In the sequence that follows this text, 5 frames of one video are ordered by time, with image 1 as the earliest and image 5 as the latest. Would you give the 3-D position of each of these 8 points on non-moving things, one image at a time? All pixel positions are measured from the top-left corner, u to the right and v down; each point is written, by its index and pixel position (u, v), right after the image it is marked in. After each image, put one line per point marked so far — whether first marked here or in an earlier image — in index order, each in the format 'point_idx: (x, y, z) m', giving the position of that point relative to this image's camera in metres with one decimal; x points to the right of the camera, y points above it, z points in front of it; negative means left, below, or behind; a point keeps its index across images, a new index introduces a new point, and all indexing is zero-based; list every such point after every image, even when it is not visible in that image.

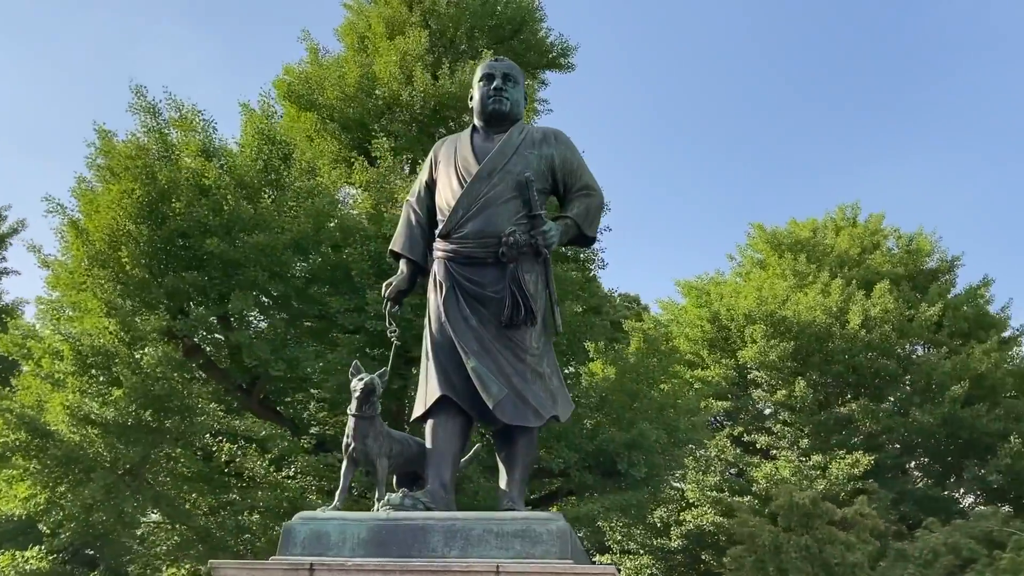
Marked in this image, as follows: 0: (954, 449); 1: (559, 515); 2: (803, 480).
0: (+8.3, -3.0, +17.9) m
1: (+0.3, -1.2, +5.0) m
2: (+5.0, -3.3, +16.6) m
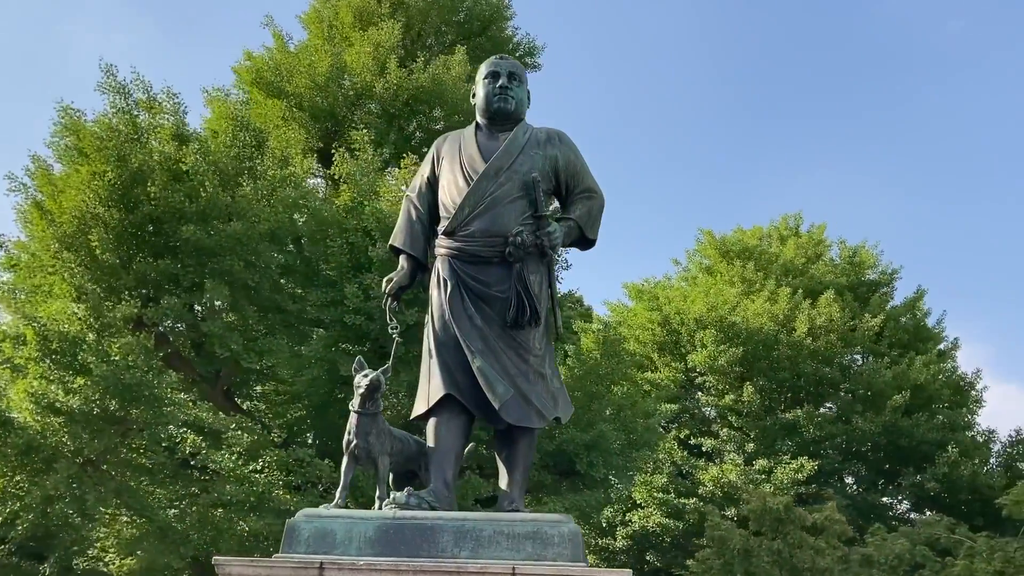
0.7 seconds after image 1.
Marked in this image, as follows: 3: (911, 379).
0: (+7.4, -3.3, +18.4) m
1: (+0.3, -1.2, +5.0) m
2: (+4.2, -3.5, +16.9) m
3: (+7.8, -1.8, +18.7) m
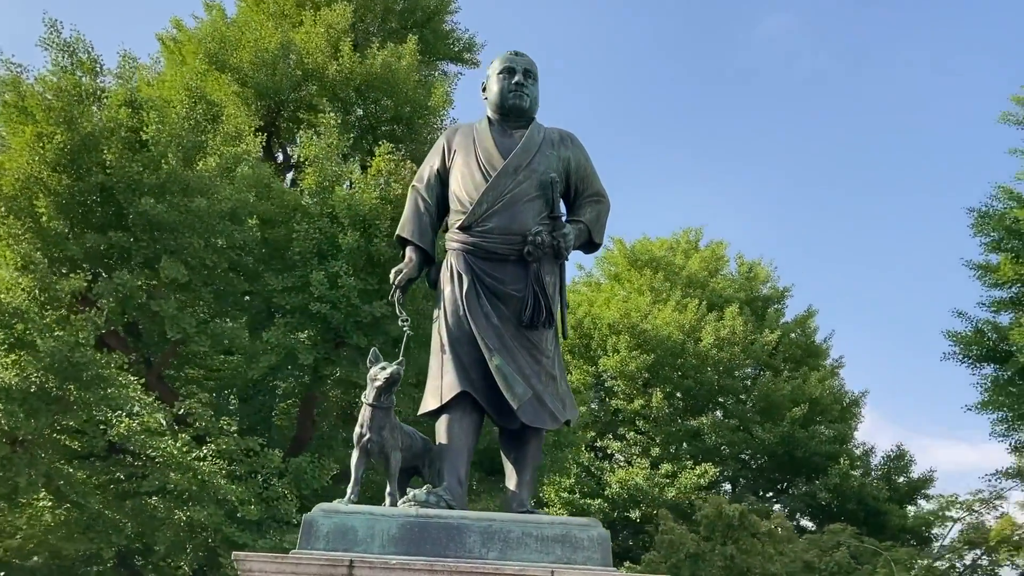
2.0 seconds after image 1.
0: (+5.5, -3.6, +19.3) m
1: (+0.4, -1.2, +5.0) m
2: (+2.6, -3.6, +17.3) m
3: (+6.0, -2.2, +19.6) m
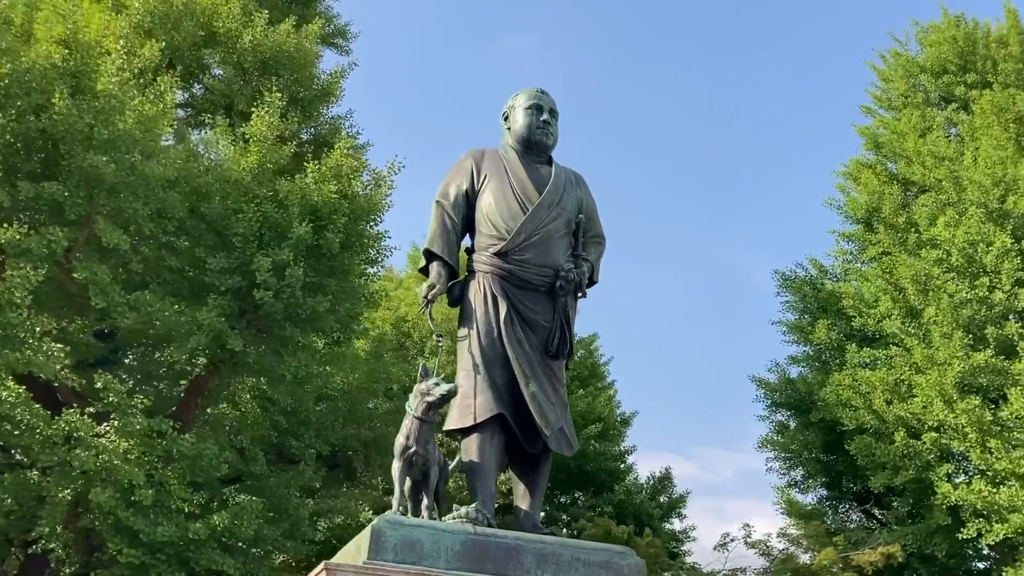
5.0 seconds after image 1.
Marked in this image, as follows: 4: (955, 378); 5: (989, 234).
0: (+1.3, -4.1, +20.5) m
1: (+0.7, -1.5, +5.5) m
2: (-1.0, -3.8, +17.9) m
3: (+1.9, -2.7, +21.0) m
4: (+6.8, -1.4, +14.5) m
5: (+7.7, +0.9, +15.4) m
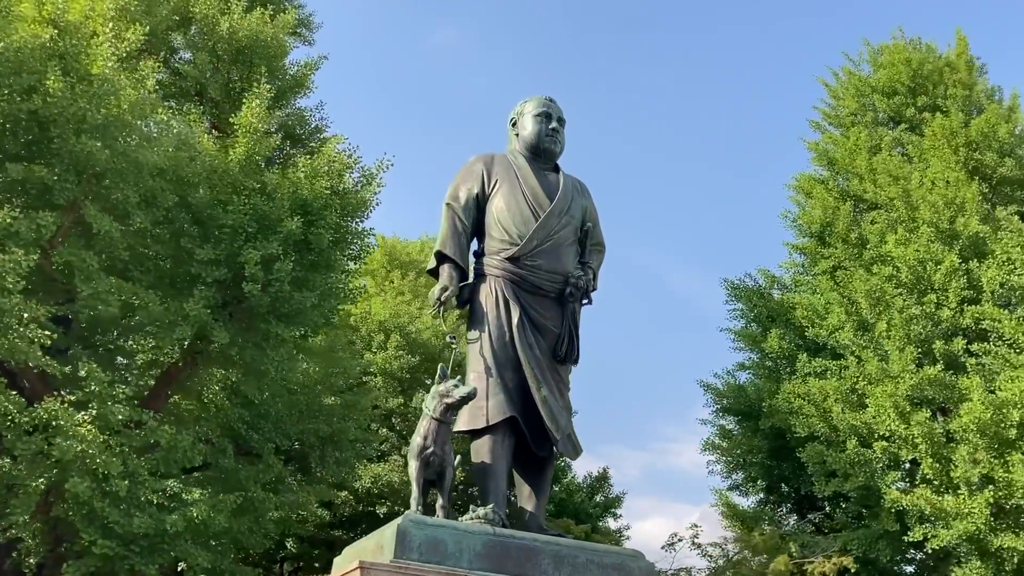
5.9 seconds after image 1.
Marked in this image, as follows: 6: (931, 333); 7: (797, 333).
0: (0.0, -4.1, +20.7) m
1: (+0.7, -1.6, +5.6) m
2: (-2.0, -3.7, +17.8) m
3: (+0.6, -2.8, +21.2) m
4: (+6.1, -1.6, +15.1) m
5: (+7.1, +0.6, +16.1) m
6: (+6.8, -0.7, +15.9) m
7: (+5.5, -0.9, +18.8) m
